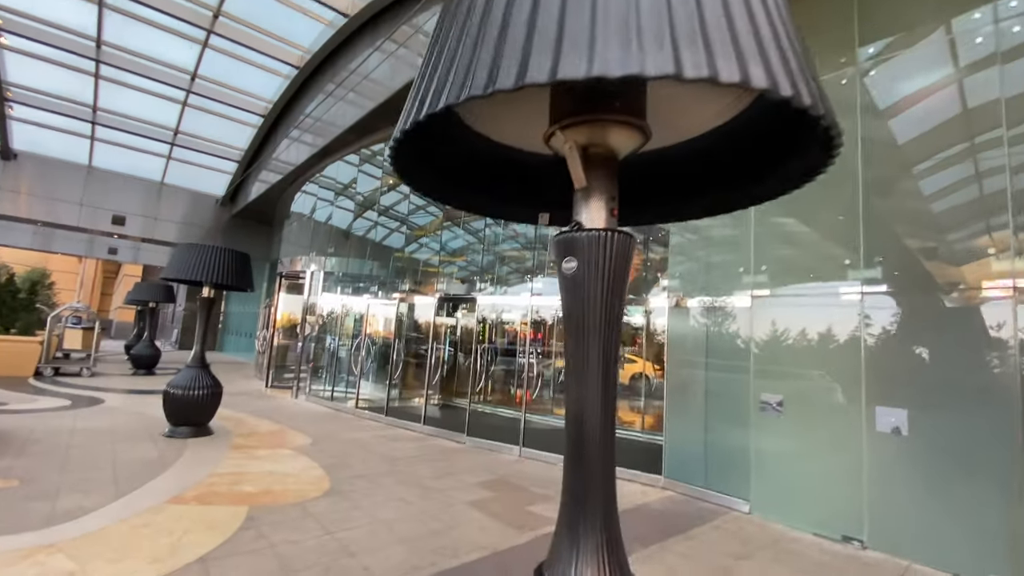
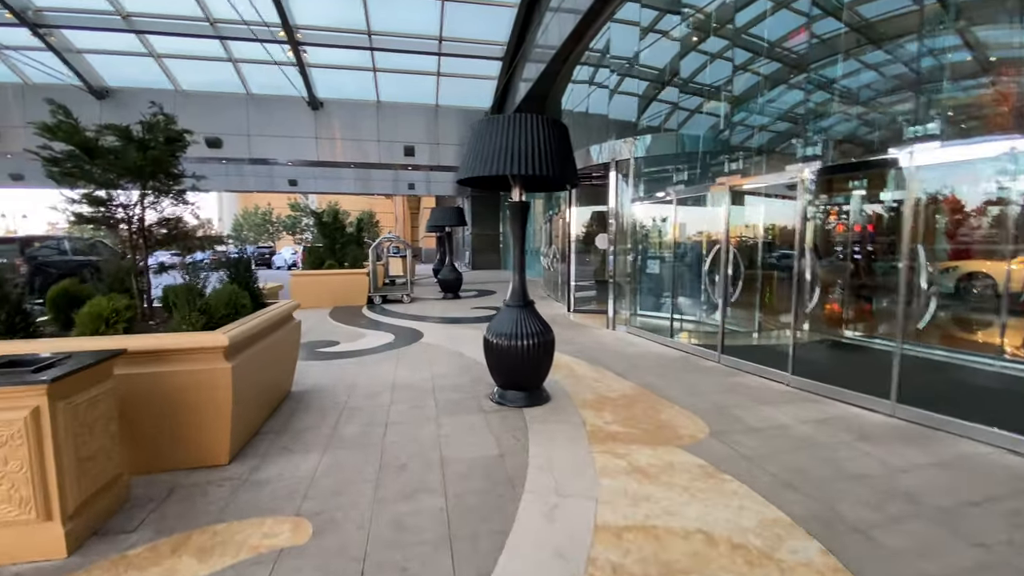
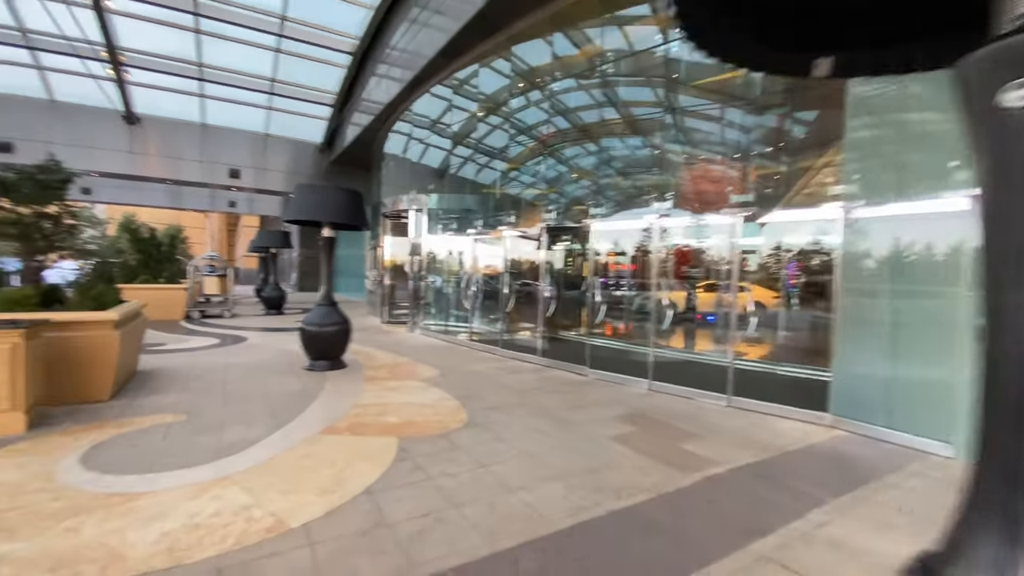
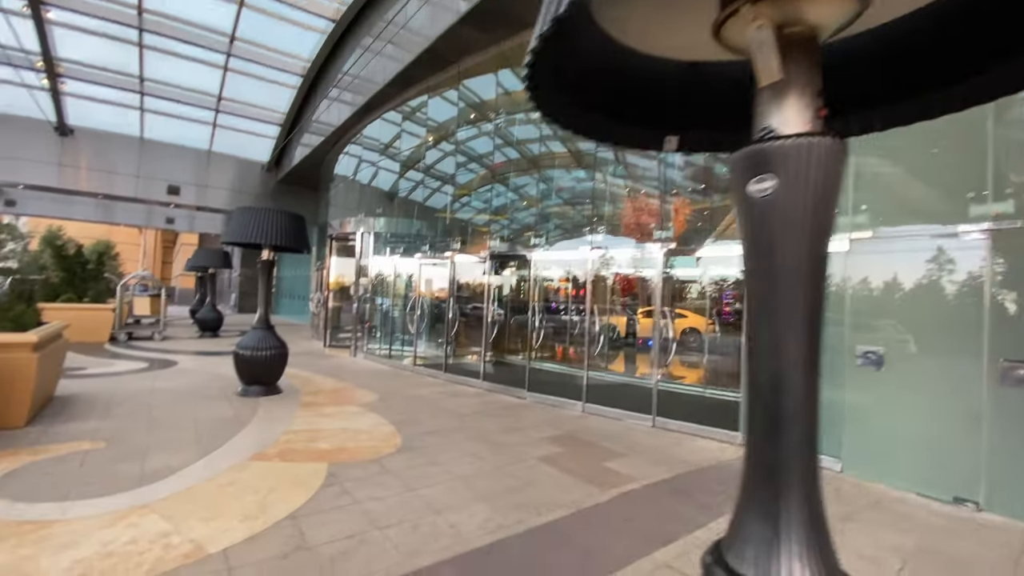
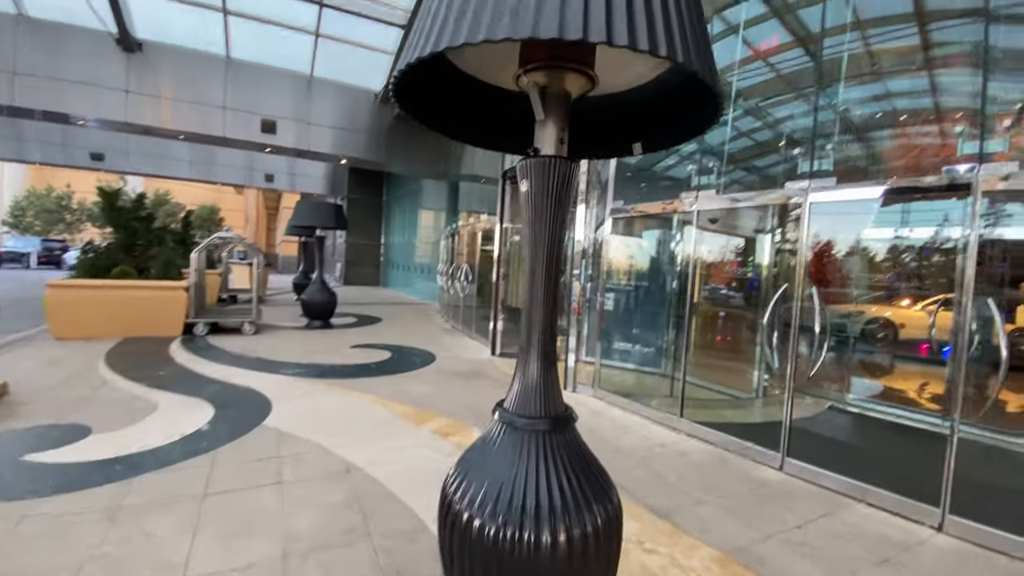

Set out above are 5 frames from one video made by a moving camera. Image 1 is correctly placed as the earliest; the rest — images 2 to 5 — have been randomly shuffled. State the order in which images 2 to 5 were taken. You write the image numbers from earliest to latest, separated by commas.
4, 3, 2, 5
